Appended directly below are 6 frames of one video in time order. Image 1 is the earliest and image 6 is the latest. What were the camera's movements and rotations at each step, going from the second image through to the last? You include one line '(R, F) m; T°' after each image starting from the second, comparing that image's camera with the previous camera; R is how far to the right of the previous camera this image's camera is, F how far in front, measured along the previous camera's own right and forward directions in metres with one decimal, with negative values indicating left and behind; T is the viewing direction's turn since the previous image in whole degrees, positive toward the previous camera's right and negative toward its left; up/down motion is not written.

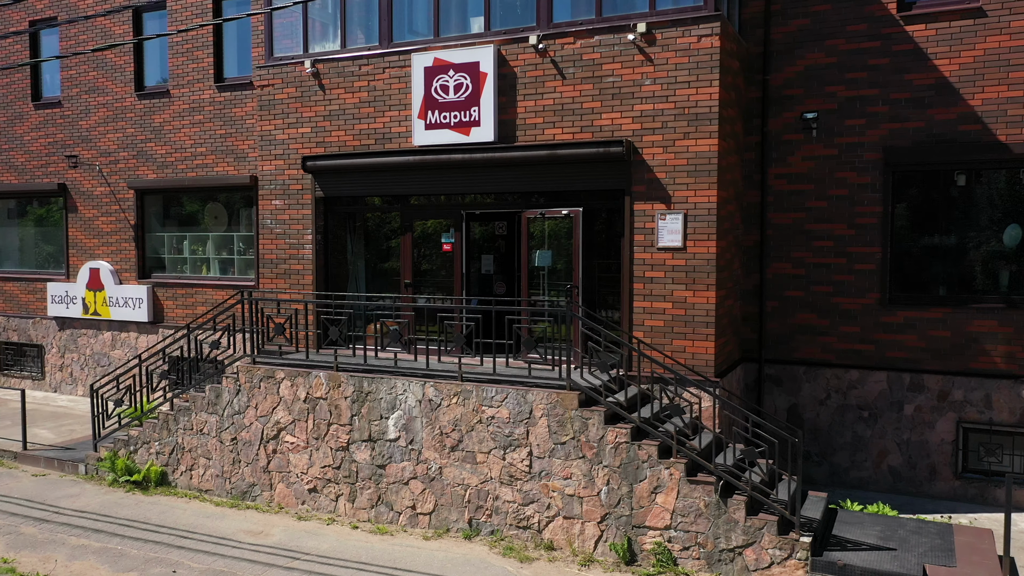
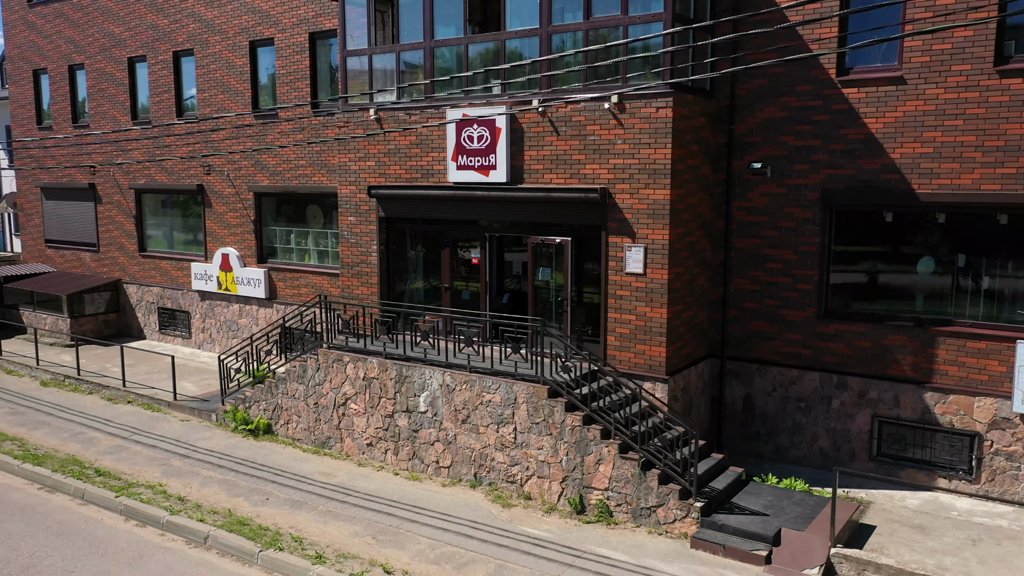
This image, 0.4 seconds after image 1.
(+1.6, -2.3) m; -9°
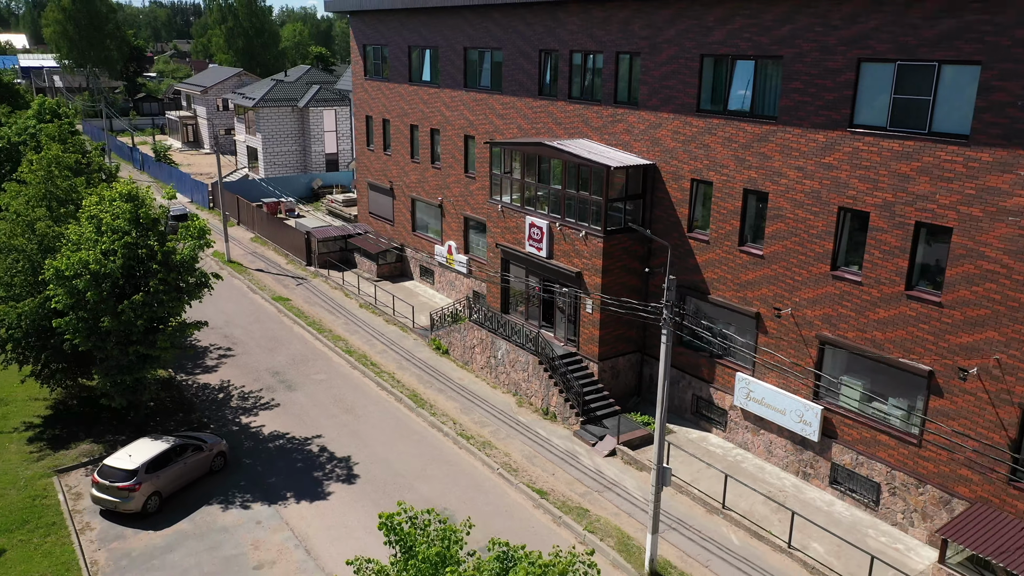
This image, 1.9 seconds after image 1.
(+7.4, -10.8) m; -21°
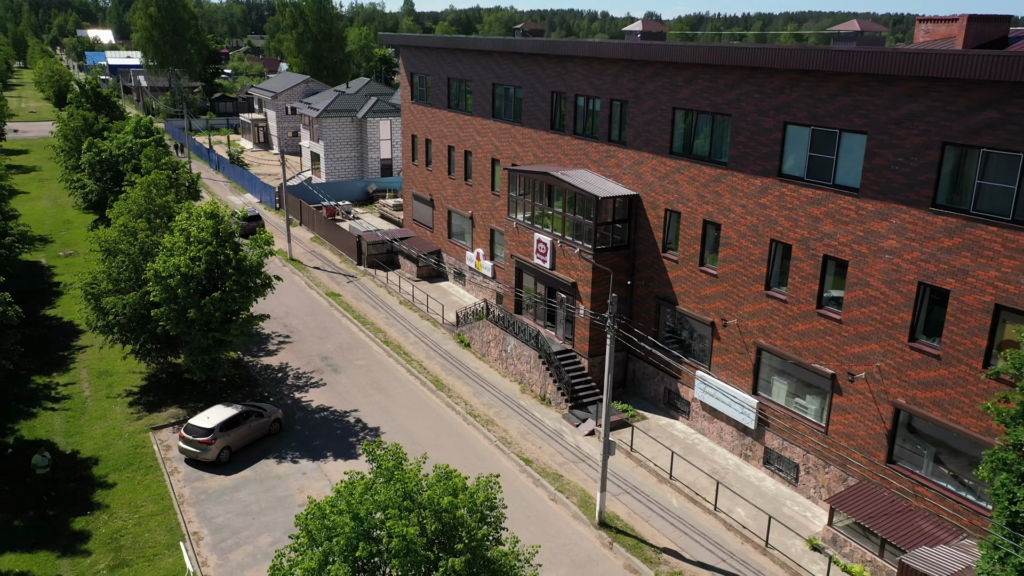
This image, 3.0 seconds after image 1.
(+1.7, -4.4) m; -4°
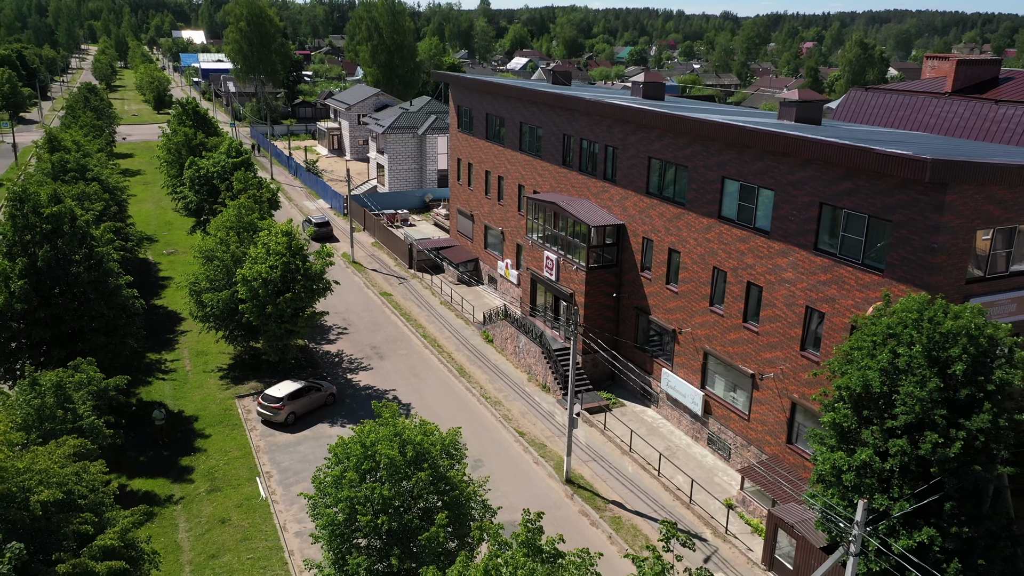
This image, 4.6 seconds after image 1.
(+2.4, -6.1) m; -5°
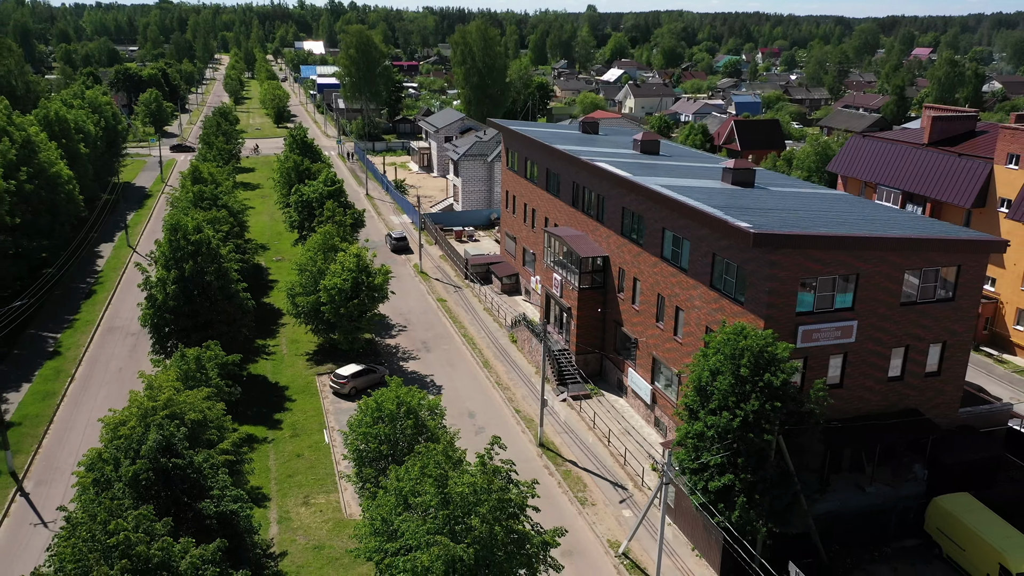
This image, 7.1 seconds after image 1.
(+4.7, -9.6) m; -7°
